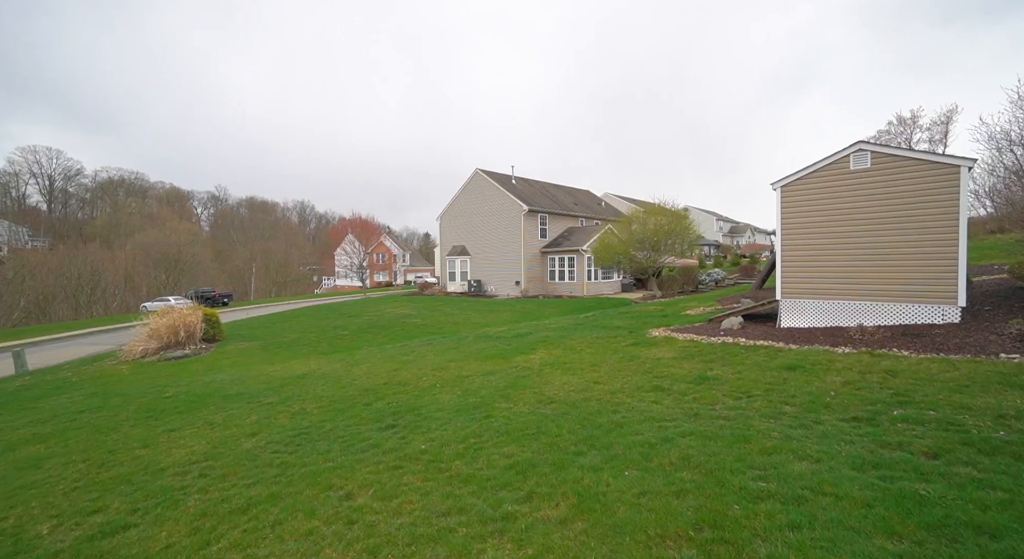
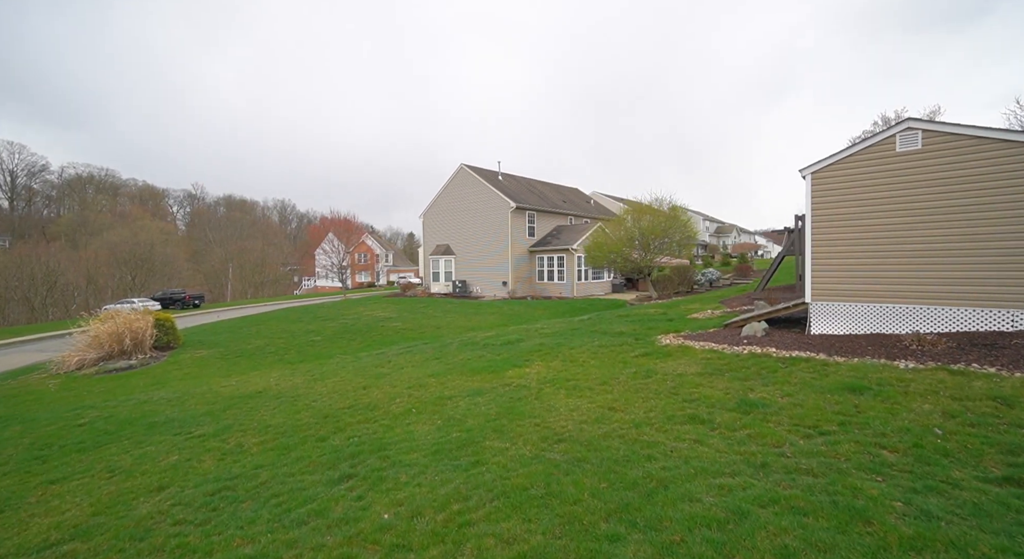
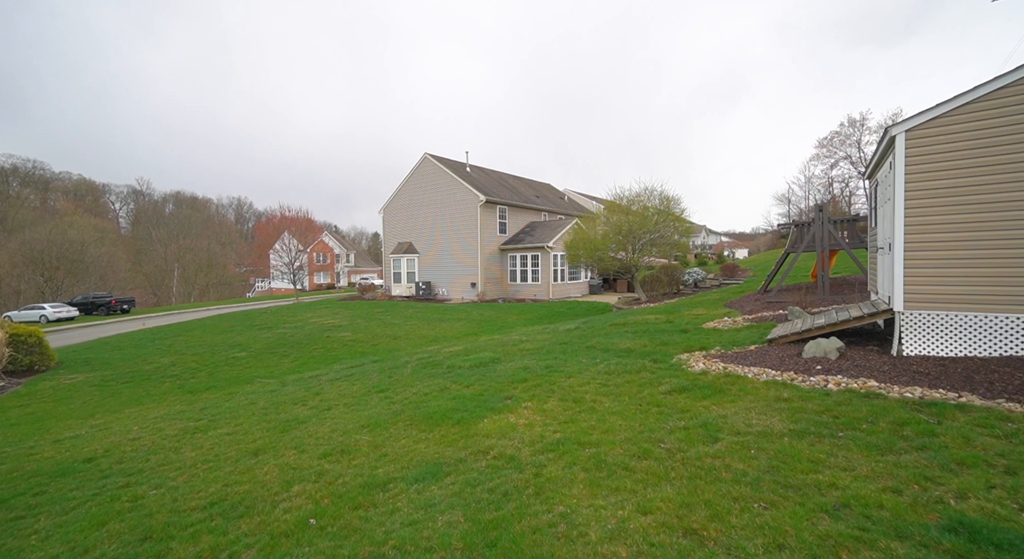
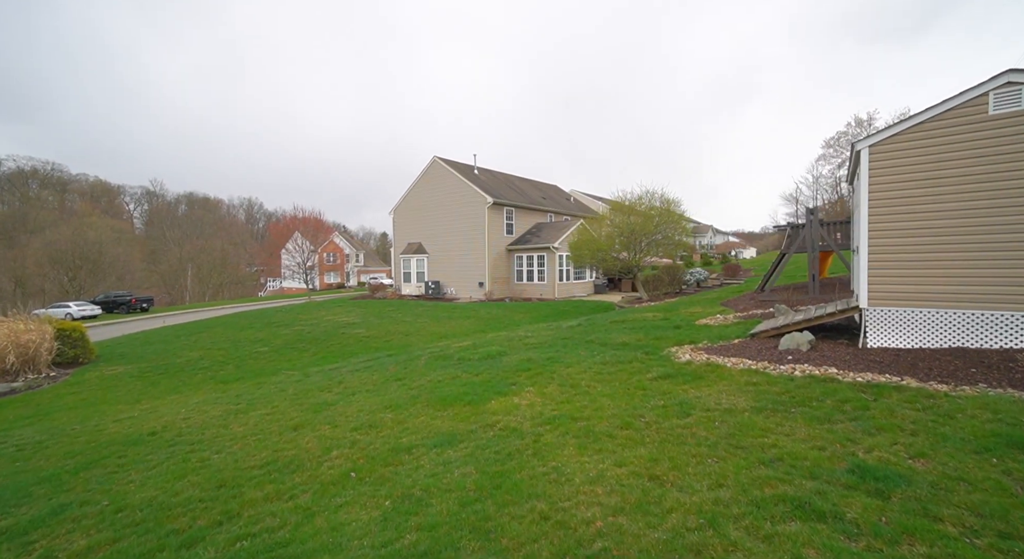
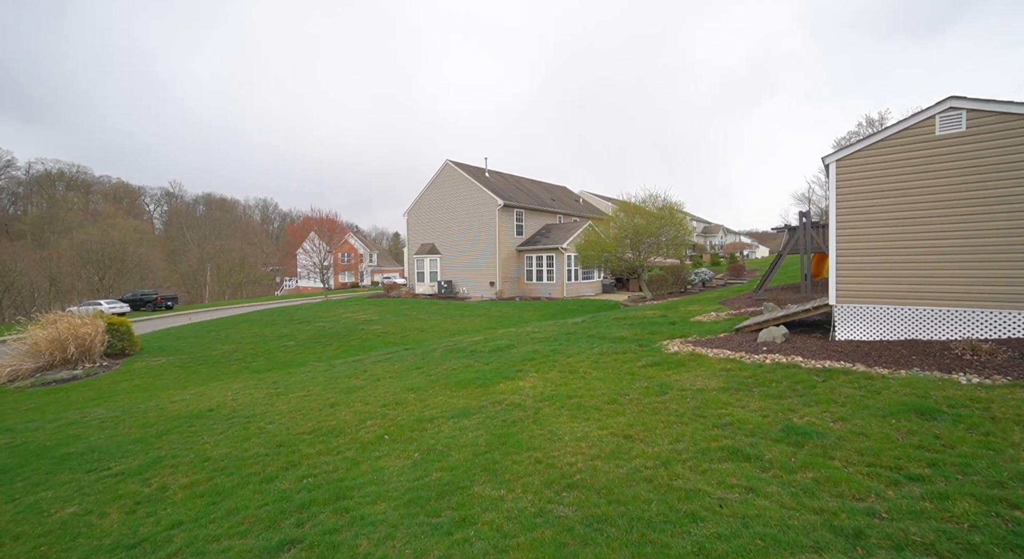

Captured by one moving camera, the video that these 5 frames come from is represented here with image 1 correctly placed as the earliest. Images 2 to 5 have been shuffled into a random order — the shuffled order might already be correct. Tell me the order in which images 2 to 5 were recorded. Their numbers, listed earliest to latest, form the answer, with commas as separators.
2, 5, 4, 3
